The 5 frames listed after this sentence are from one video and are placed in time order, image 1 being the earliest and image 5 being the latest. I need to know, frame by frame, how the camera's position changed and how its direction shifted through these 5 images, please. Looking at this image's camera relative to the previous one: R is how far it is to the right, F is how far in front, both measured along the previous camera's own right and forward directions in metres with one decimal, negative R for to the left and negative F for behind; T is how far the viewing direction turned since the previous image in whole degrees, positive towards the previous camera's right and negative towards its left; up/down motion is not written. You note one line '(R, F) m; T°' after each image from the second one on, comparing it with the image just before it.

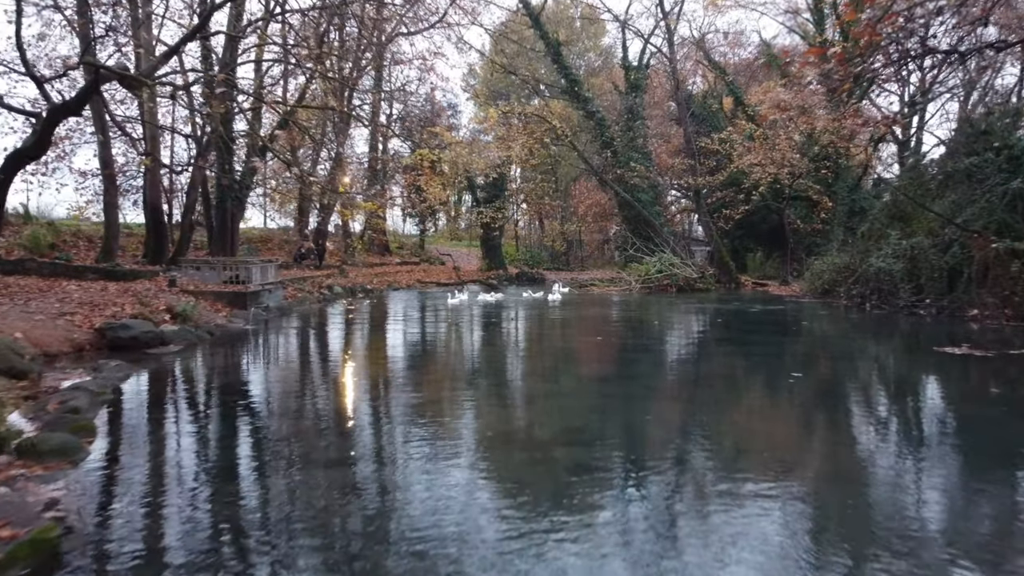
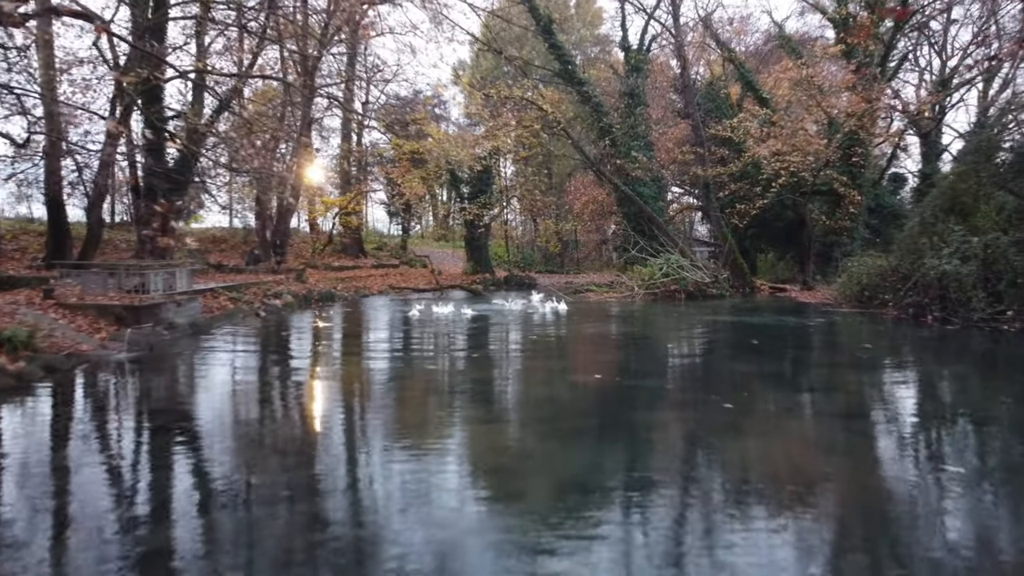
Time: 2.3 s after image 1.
(+0.3, +2.5) m; 0°
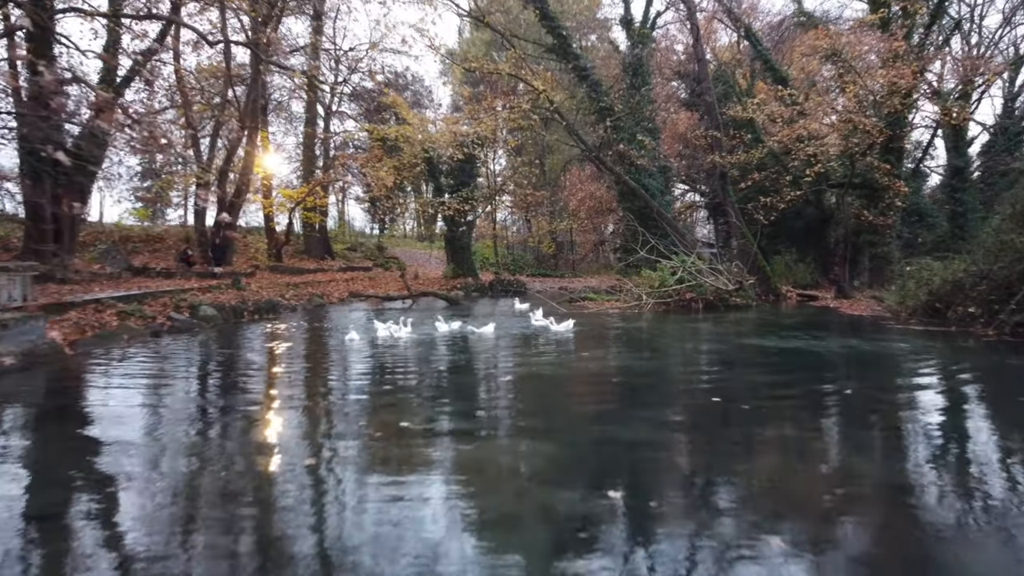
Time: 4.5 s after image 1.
(+0.3, +2.9) m; 0°
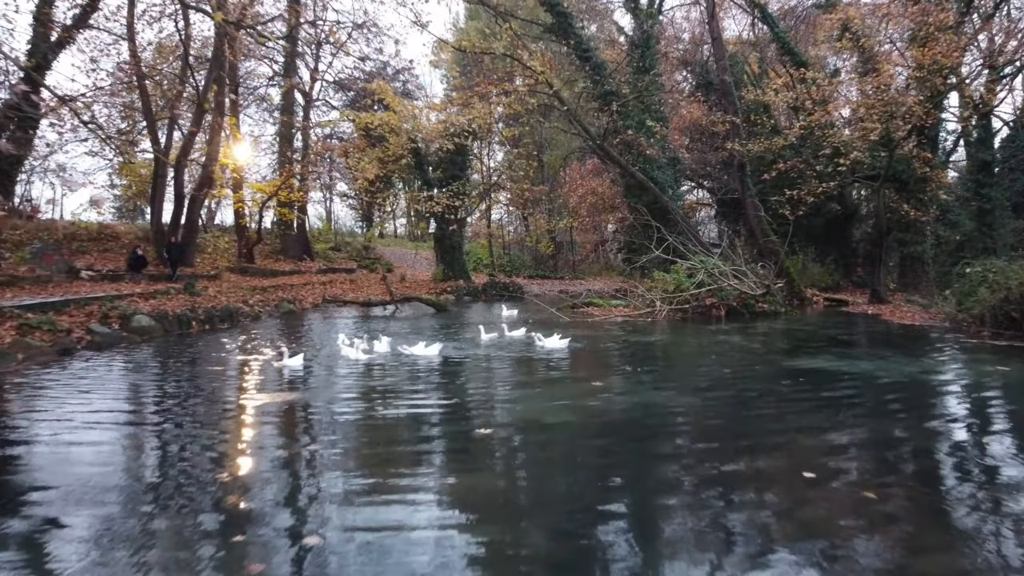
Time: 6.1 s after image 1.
(+0.1, +1.8) m; 0°
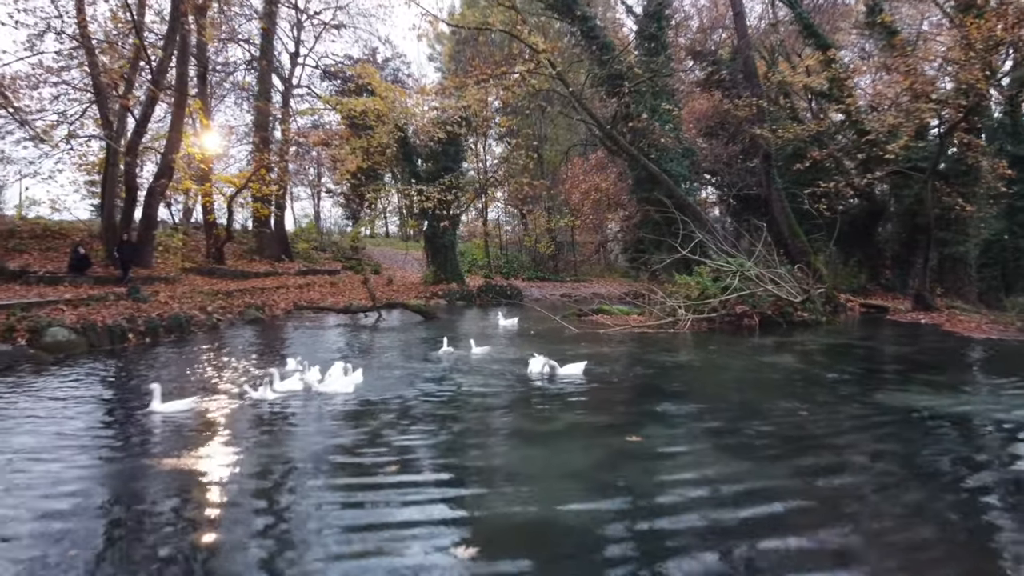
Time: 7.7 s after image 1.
(0.0, +1.7) m; 0°
